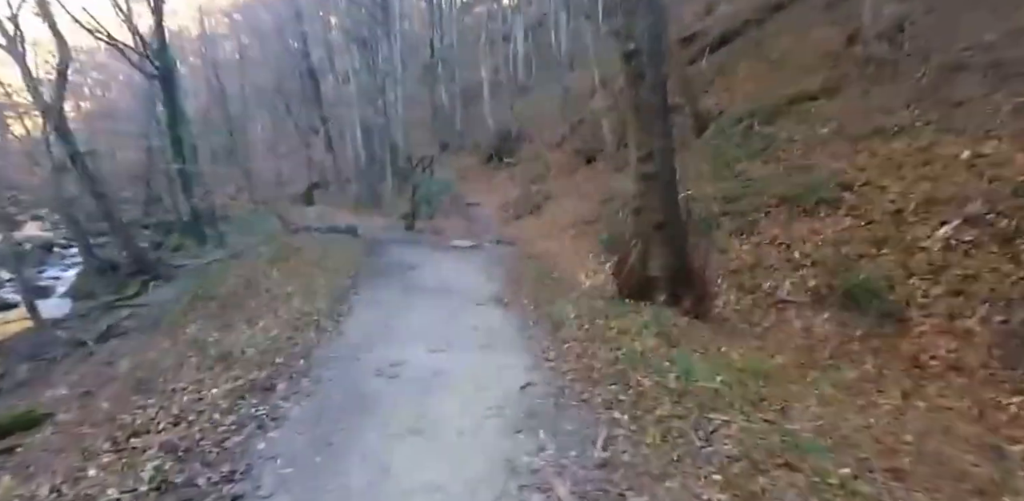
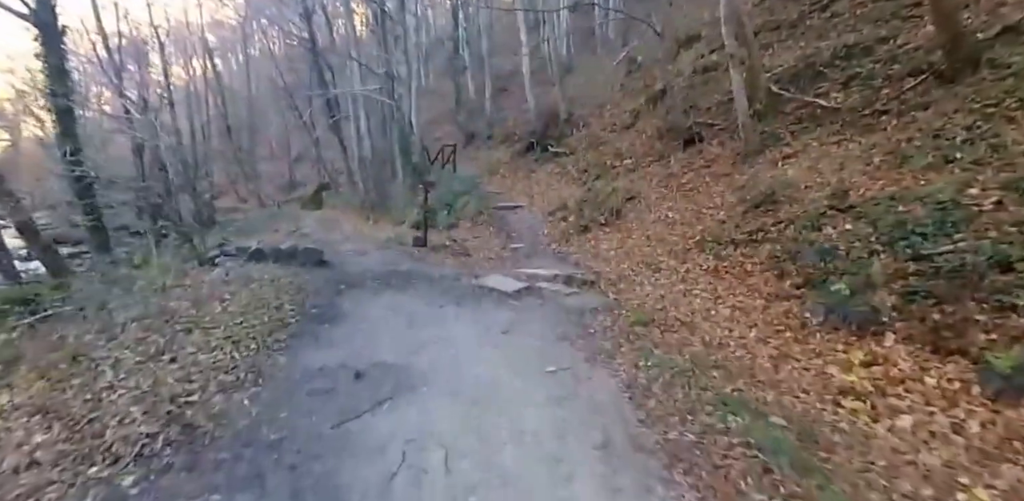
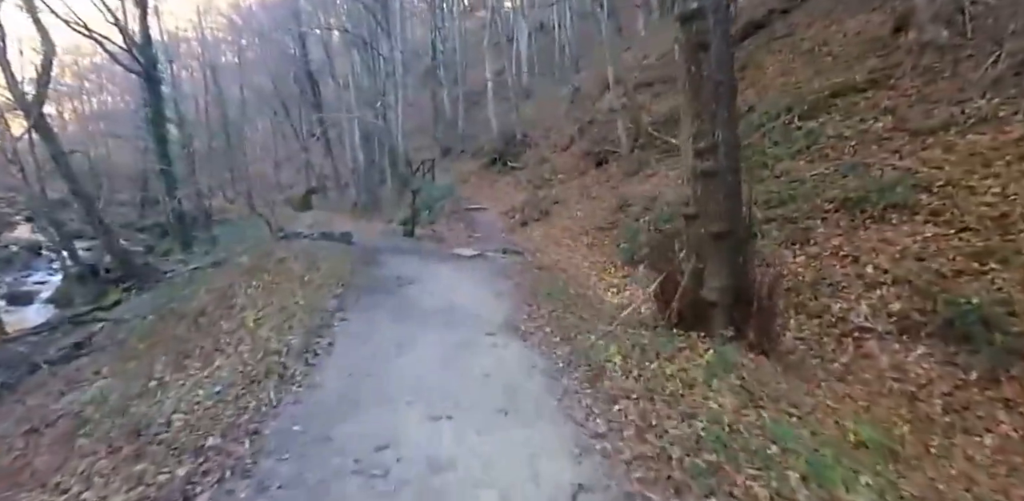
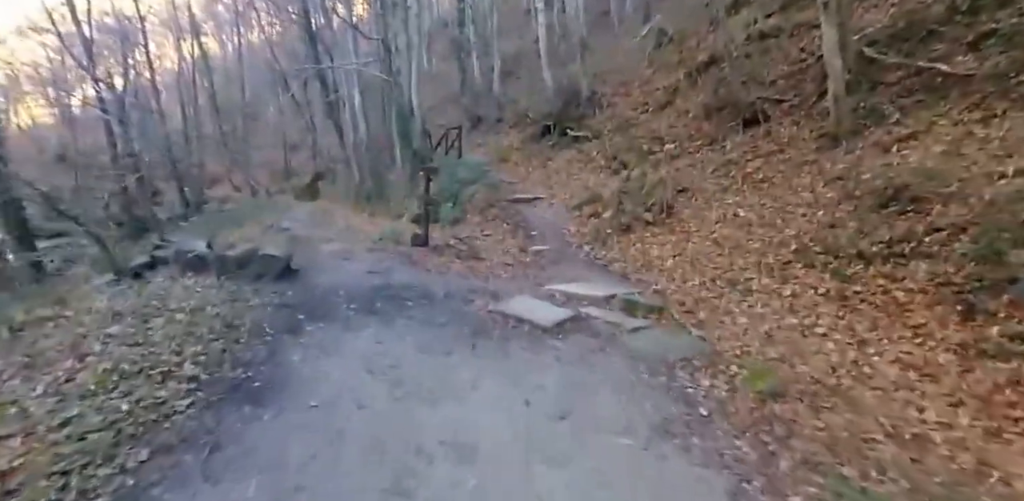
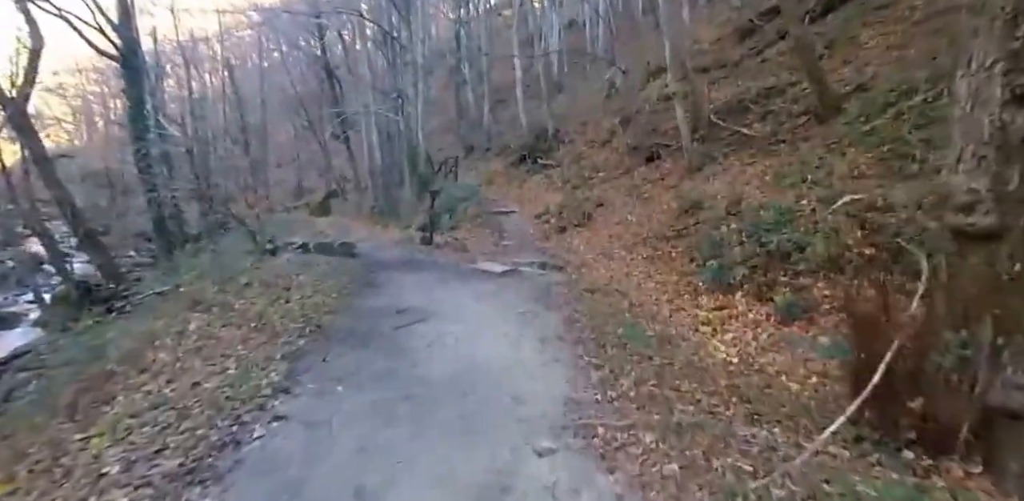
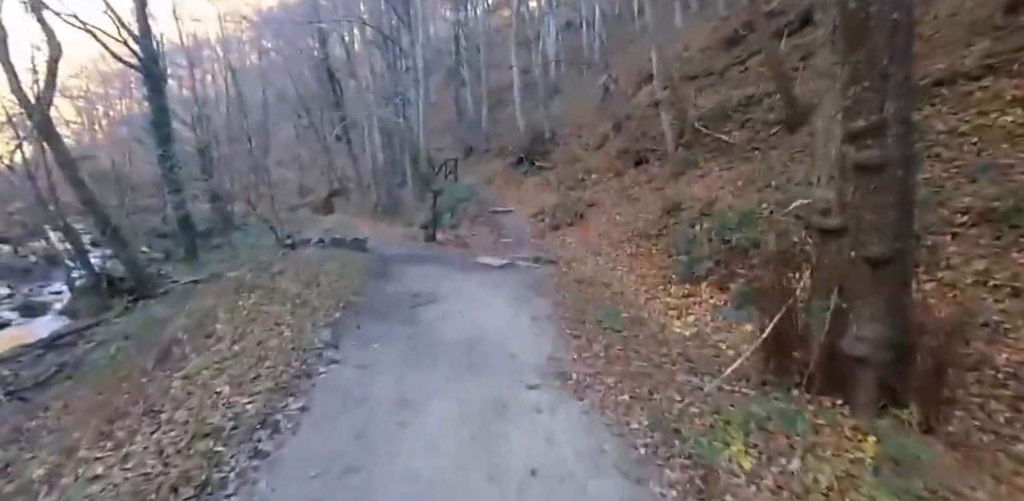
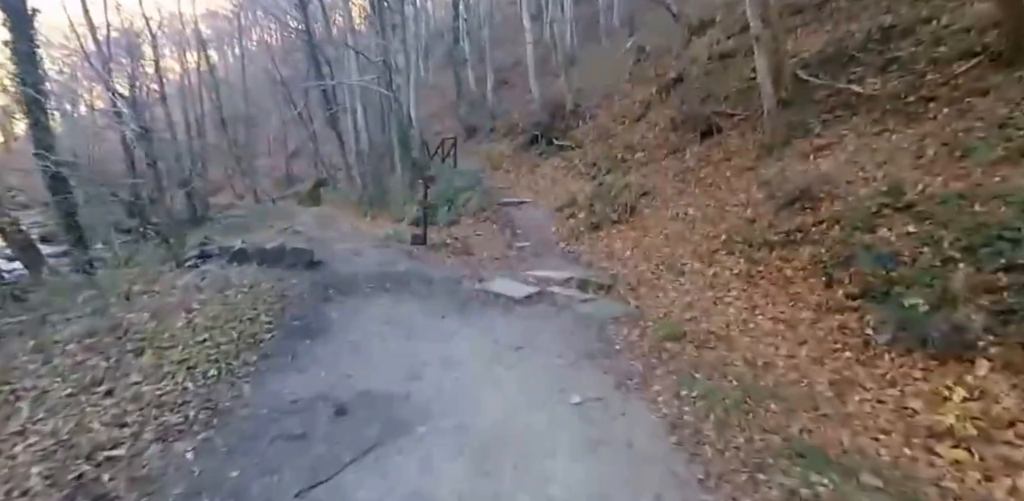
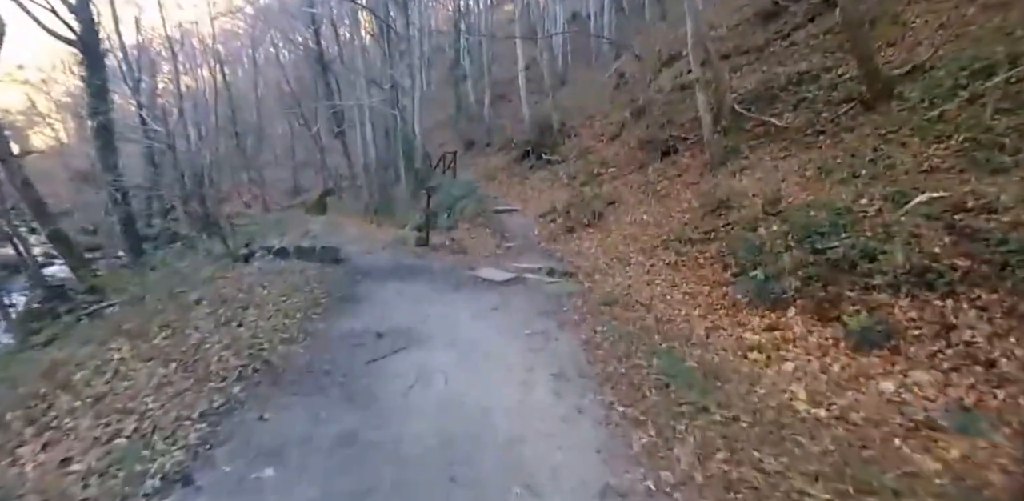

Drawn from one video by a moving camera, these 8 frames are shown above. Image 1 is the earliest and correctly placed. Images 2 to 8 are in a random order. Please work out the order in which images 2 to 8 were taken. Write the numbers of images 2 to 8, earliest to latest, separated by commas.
3, 6, 5, 8, 2, 7, 4
